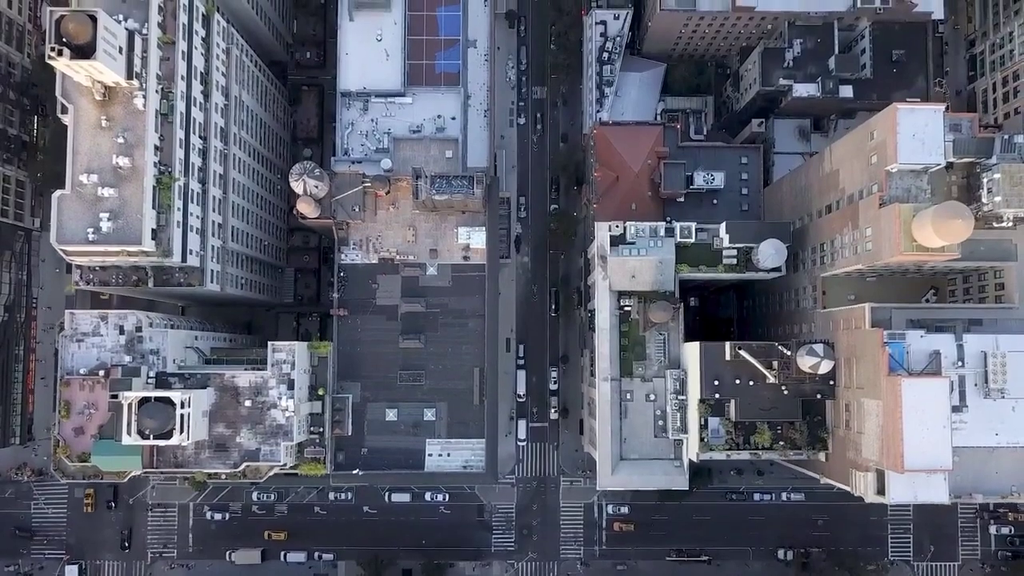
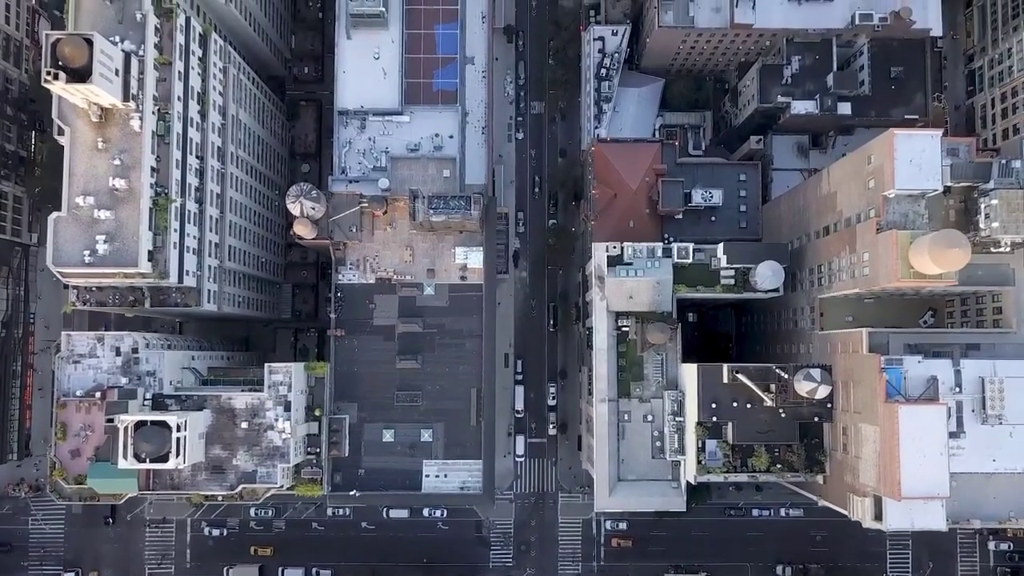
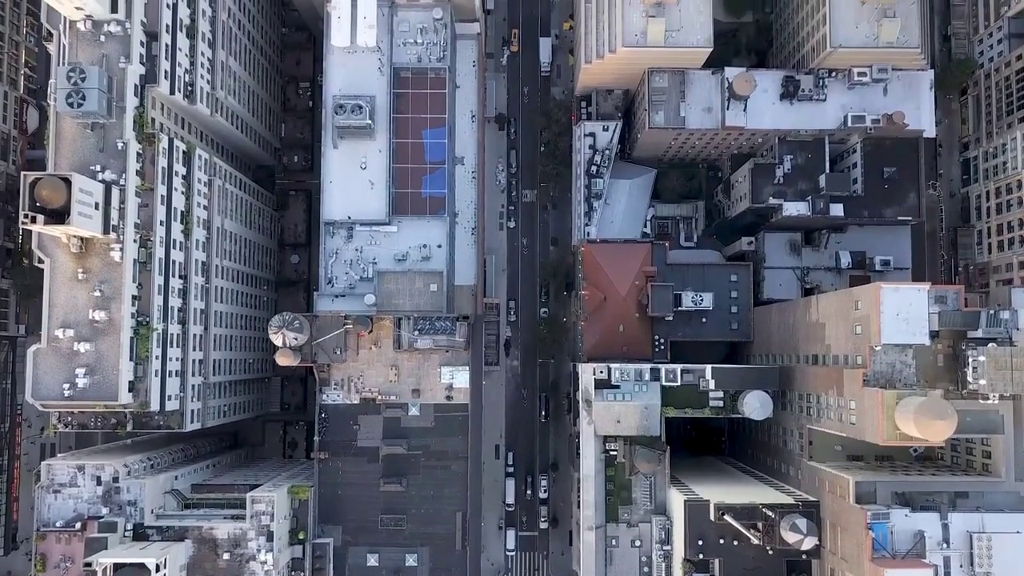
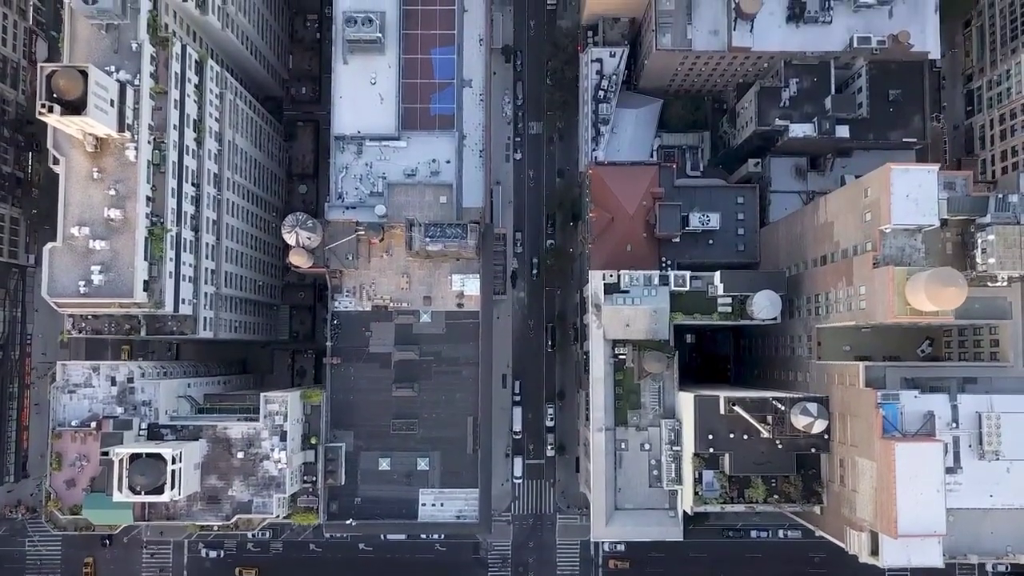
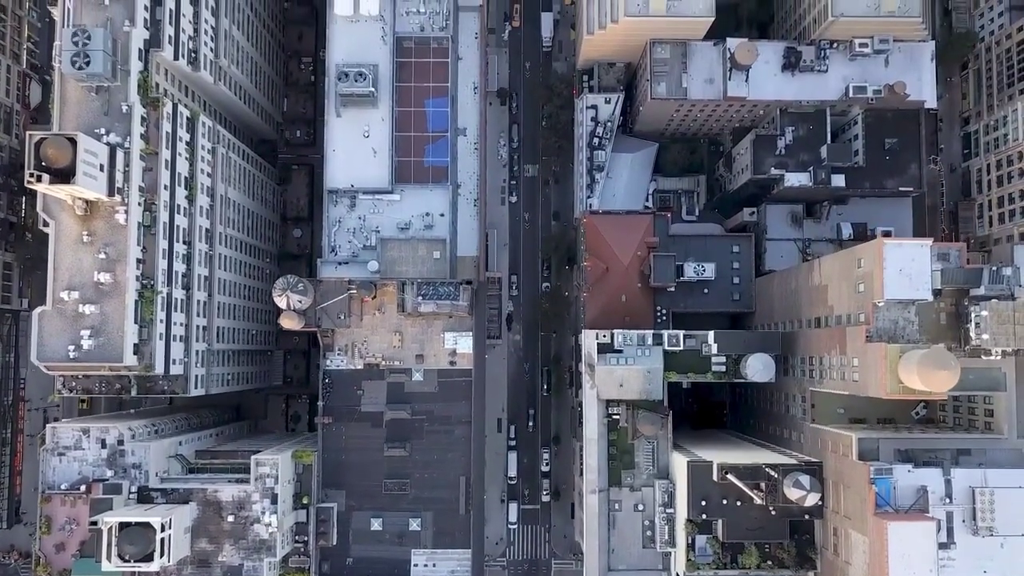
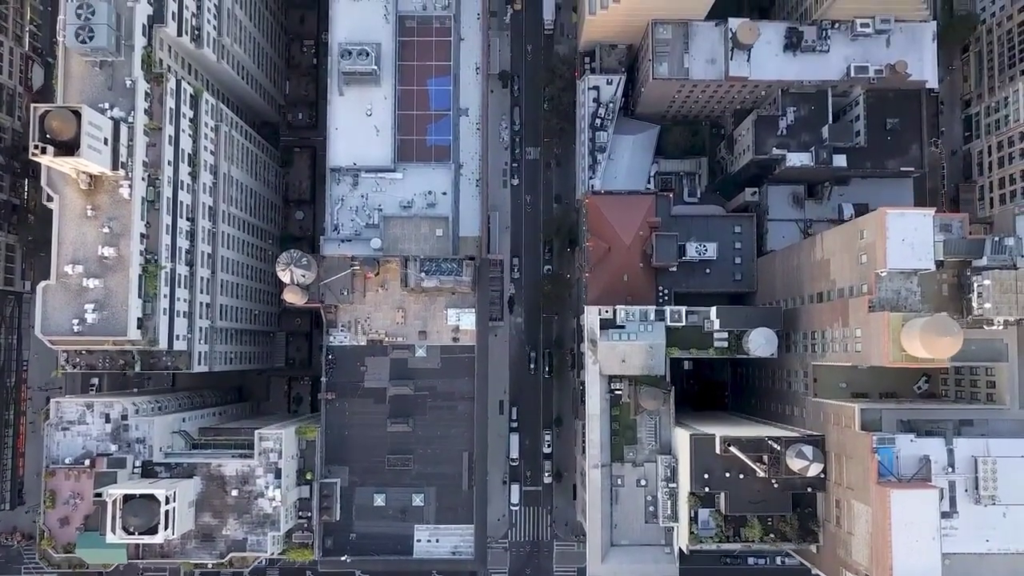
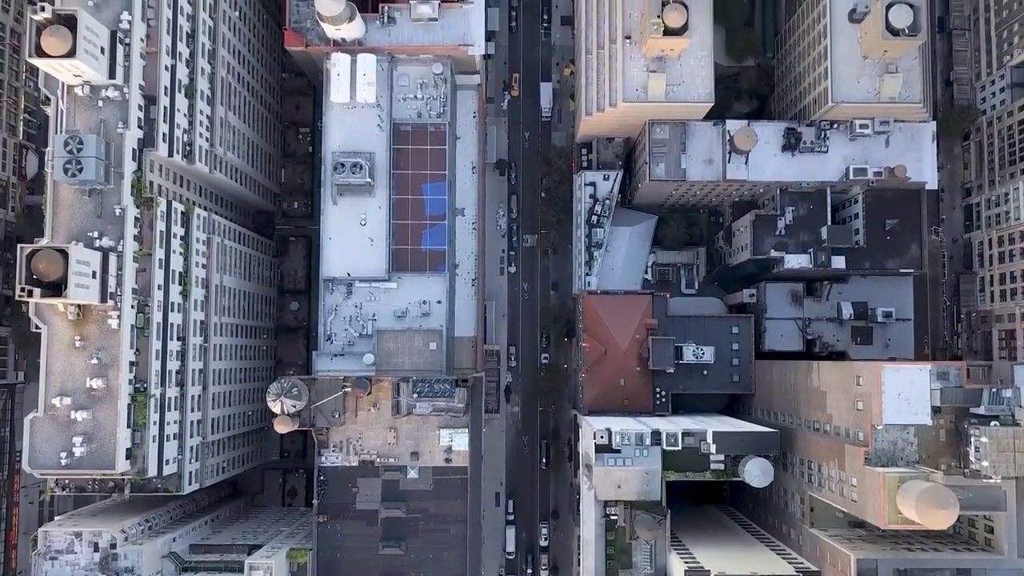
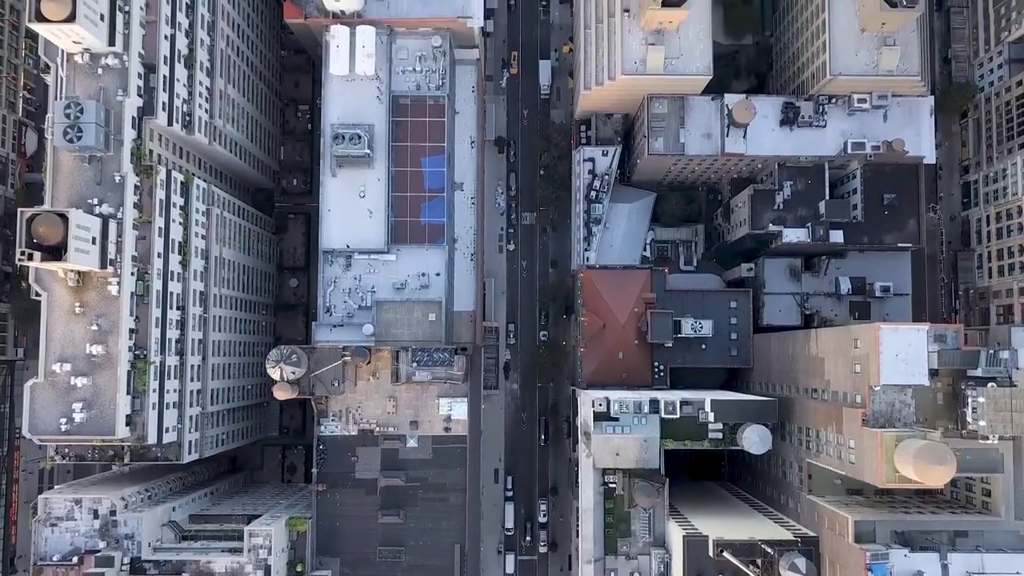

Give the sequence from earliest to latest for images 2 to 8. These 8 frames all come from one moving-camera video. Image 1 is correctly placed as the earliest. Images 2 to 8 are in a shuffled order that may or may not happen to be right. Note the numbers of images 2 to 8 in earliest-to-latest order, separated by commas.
2, 4, 6, 5, 3, 8, 7
